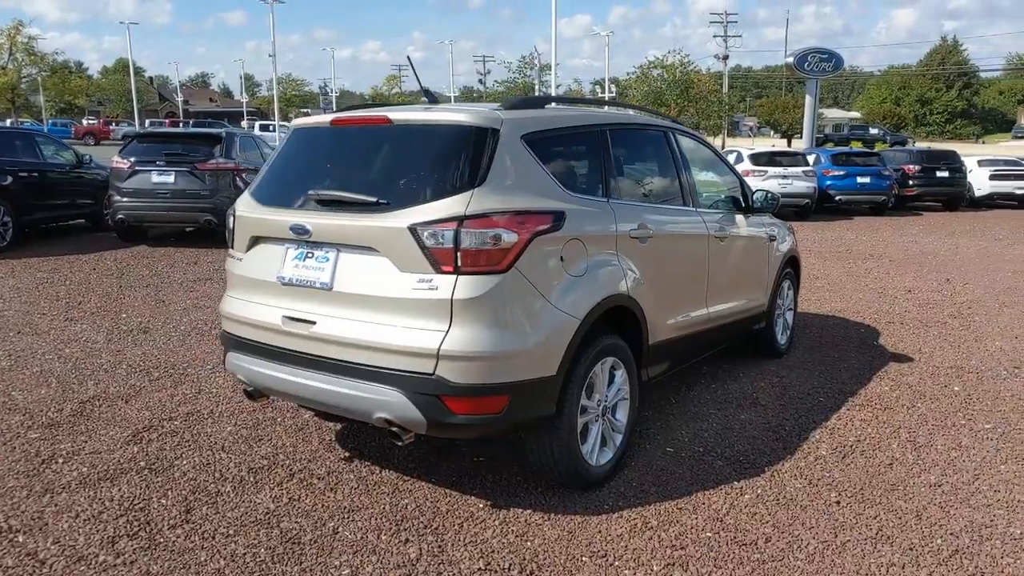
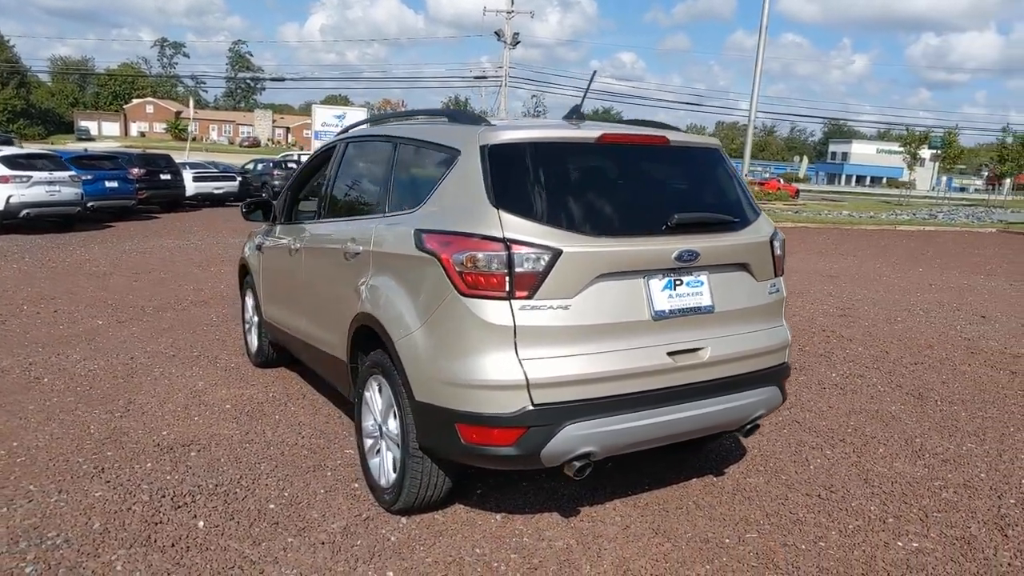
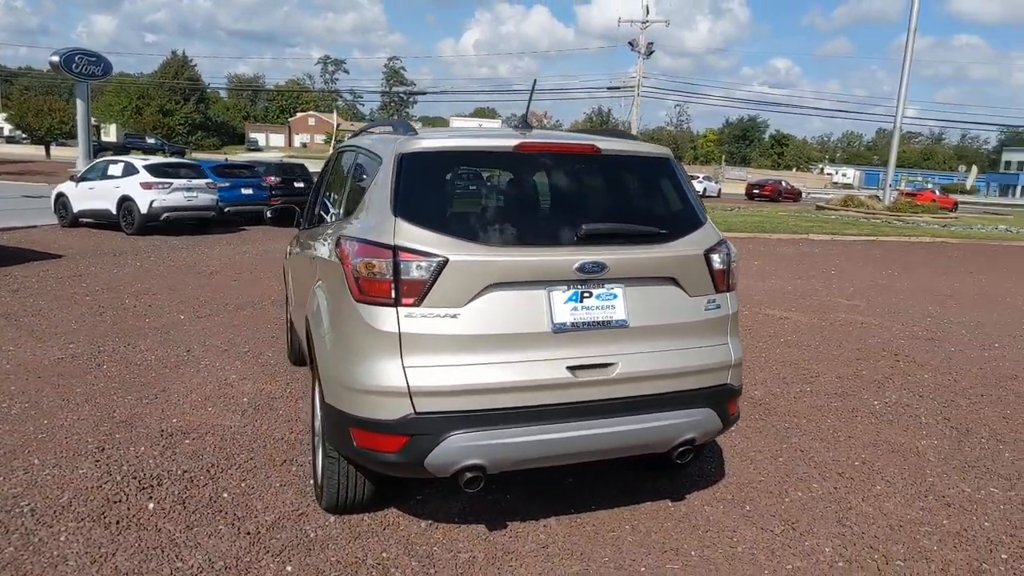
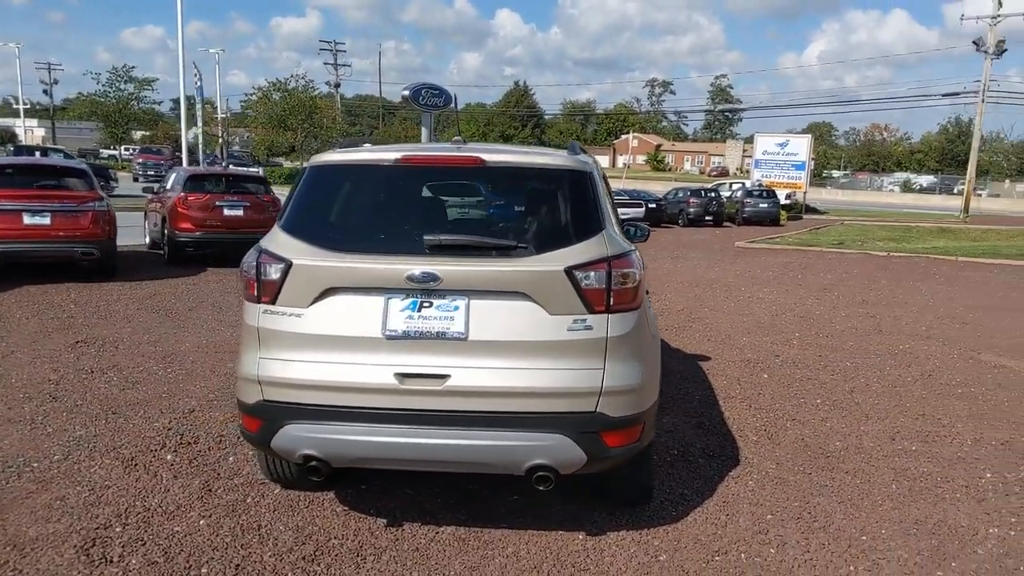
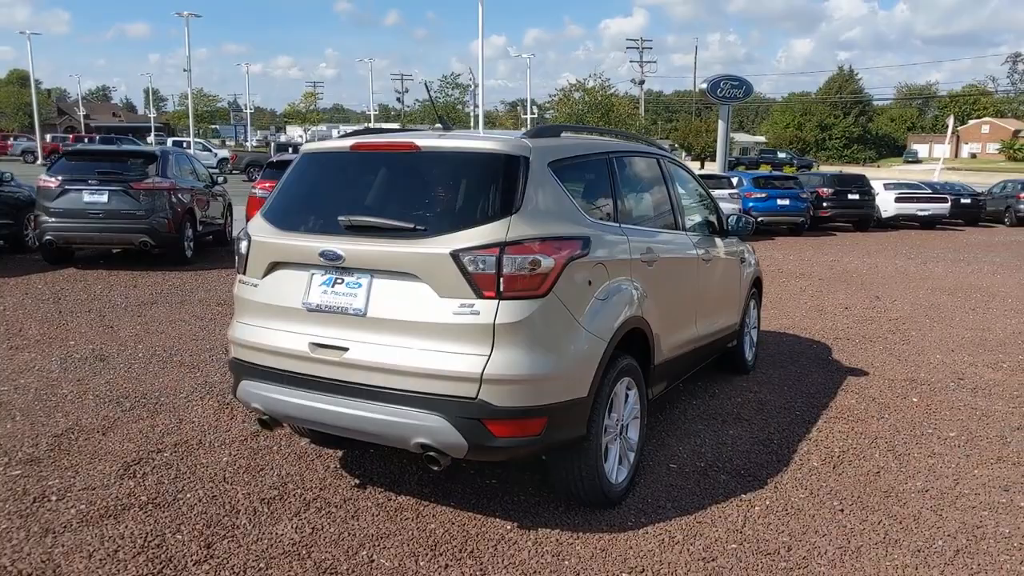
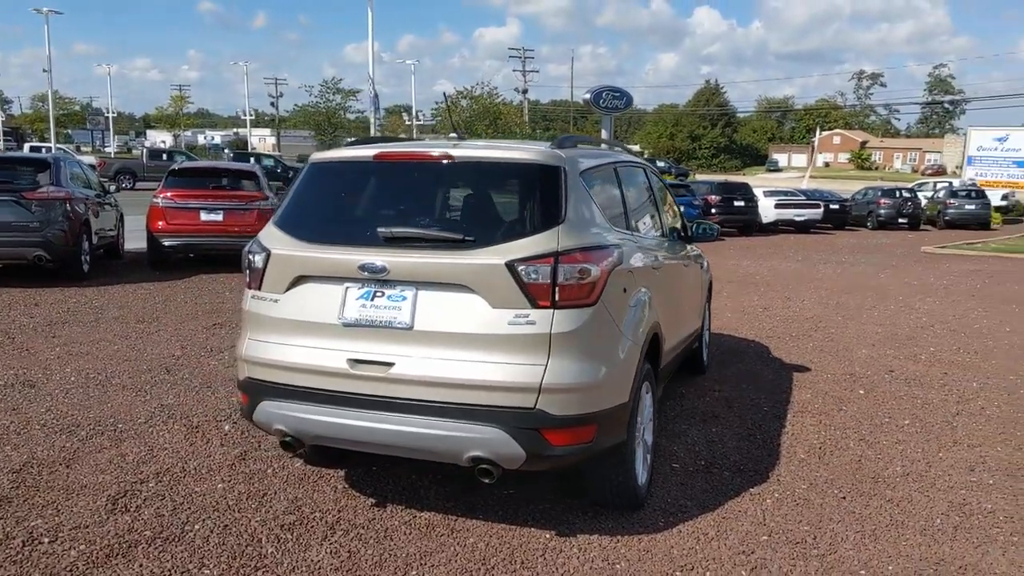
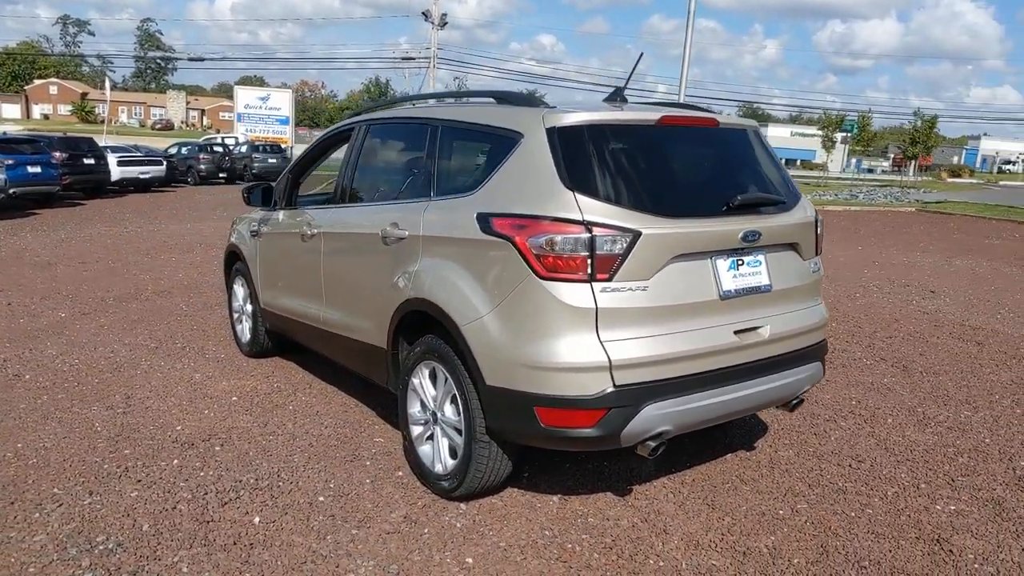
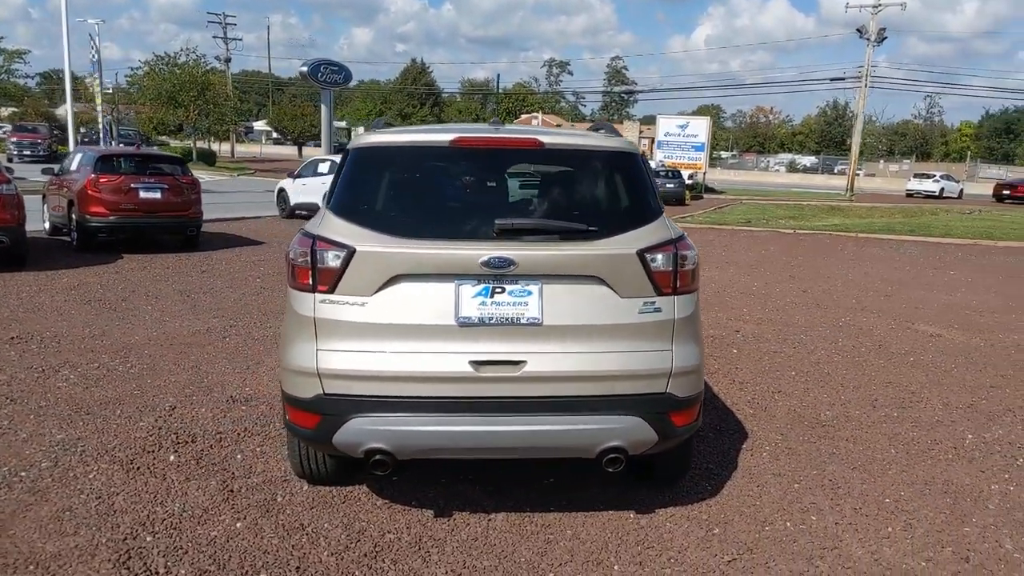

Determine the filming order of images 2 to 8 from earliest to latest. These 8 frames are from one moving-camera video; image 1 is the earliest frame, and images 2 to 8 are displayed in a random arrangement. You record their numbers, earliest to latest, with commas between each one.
5, 6, 4, 8, 3, 2, 7
